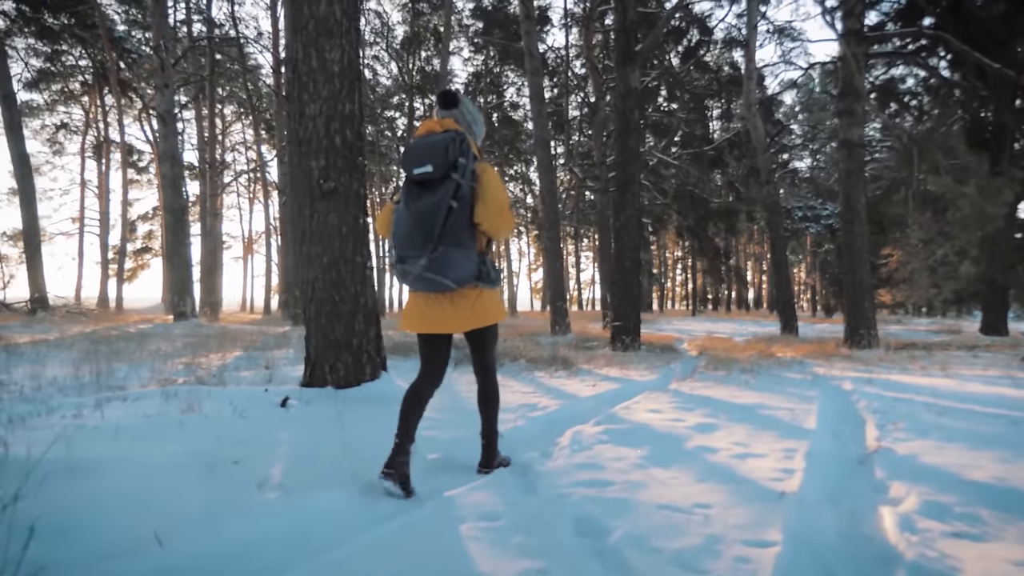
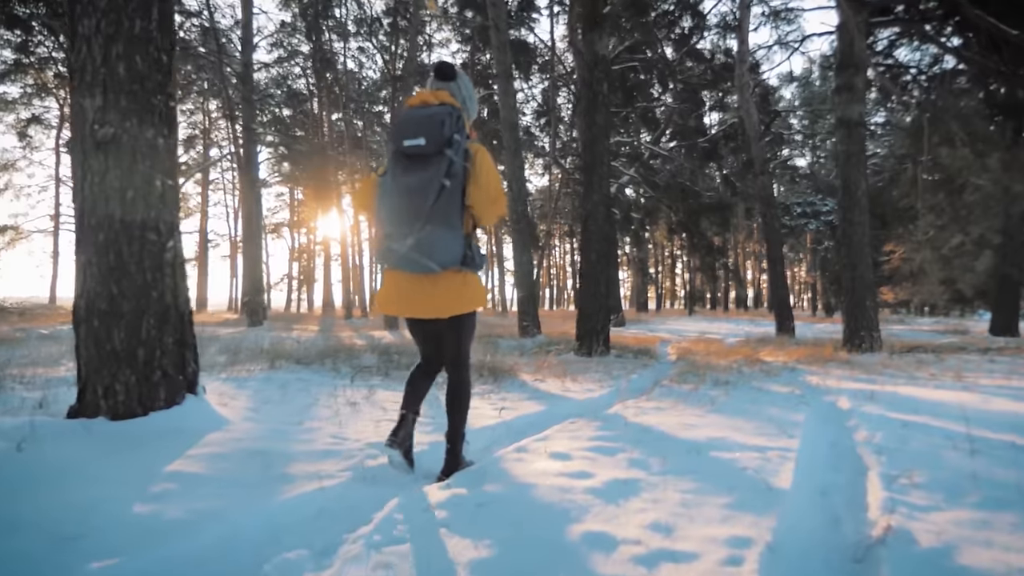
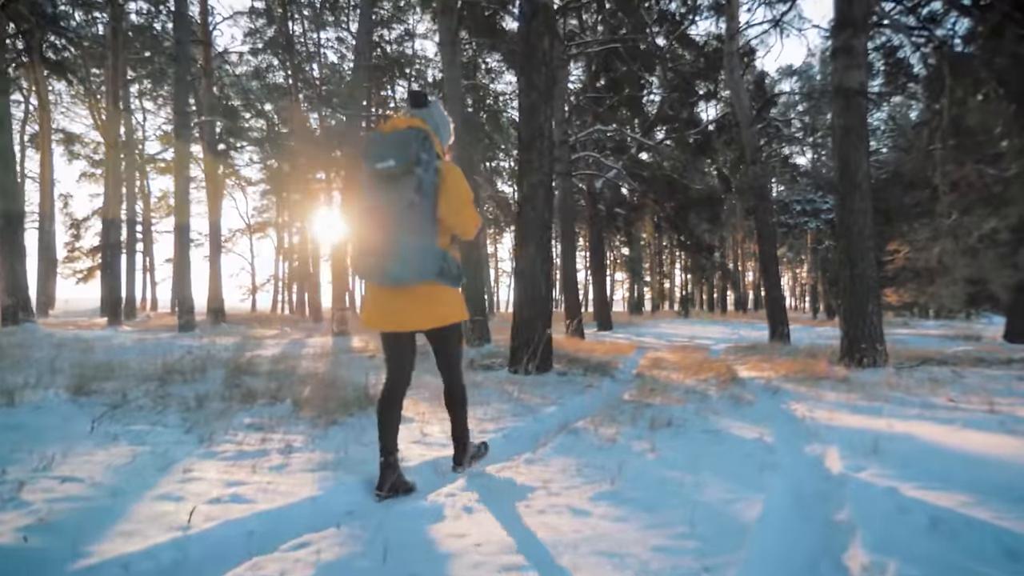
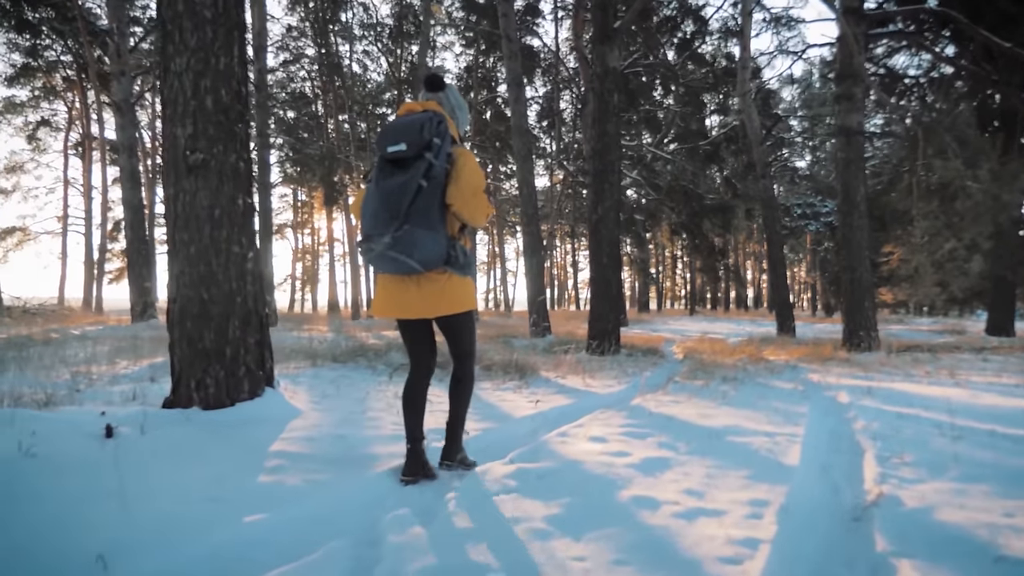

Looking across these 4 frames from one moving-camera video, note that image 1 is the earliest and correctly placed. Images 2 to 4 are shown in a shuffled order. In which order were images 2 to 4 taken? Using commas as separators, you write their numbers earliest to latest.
4, 2, 3
